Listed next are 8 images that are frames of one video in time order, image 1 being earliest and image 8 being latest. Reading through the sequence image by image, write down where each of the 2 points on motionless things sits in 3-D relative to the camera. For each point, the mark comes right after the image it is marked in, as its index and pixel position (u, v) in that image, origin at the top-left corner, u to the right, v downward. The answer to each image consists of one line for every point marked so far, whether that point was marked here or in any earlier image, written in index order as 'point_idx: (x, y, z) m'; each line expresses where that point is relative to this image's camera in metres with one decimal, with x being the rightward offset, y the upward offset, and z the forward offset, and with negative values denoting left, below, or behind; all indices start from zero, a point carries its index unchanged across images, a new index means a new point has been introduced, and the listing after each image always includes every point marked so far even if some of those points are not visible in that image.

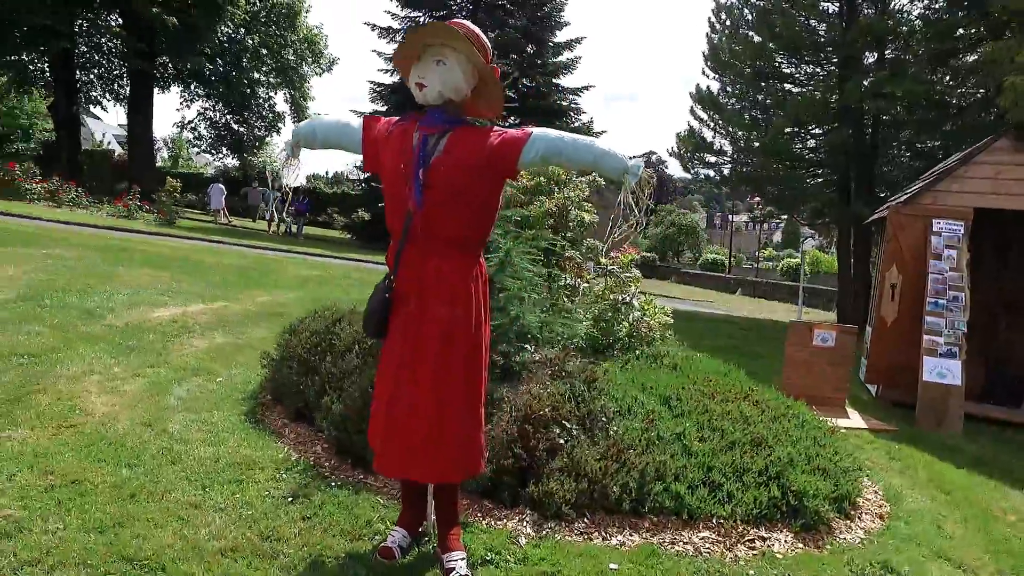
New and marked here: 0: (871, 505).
0: (+2.3, -1.4, +4.2) m
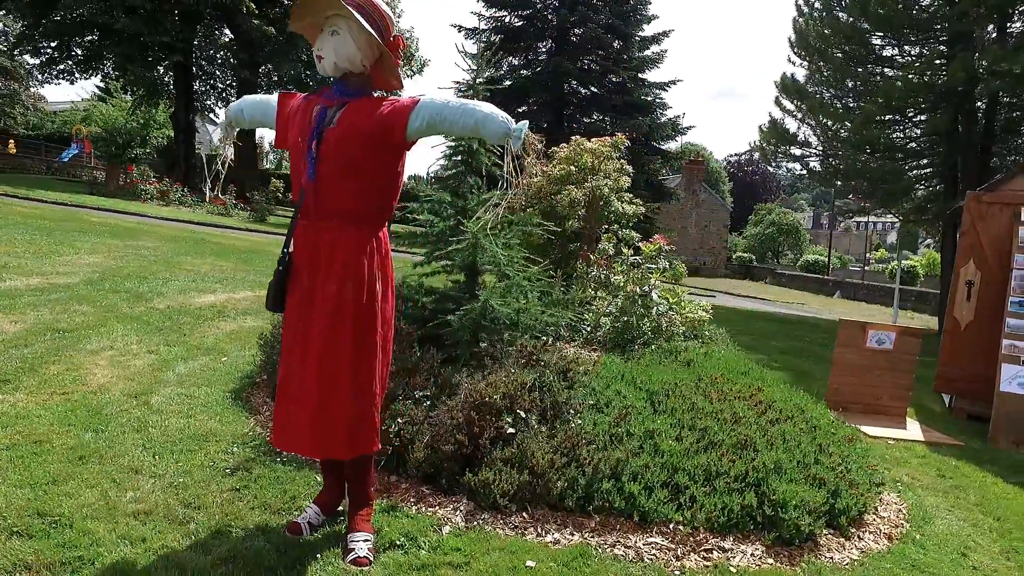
0: (+2.1, -1.4, +3.8) m
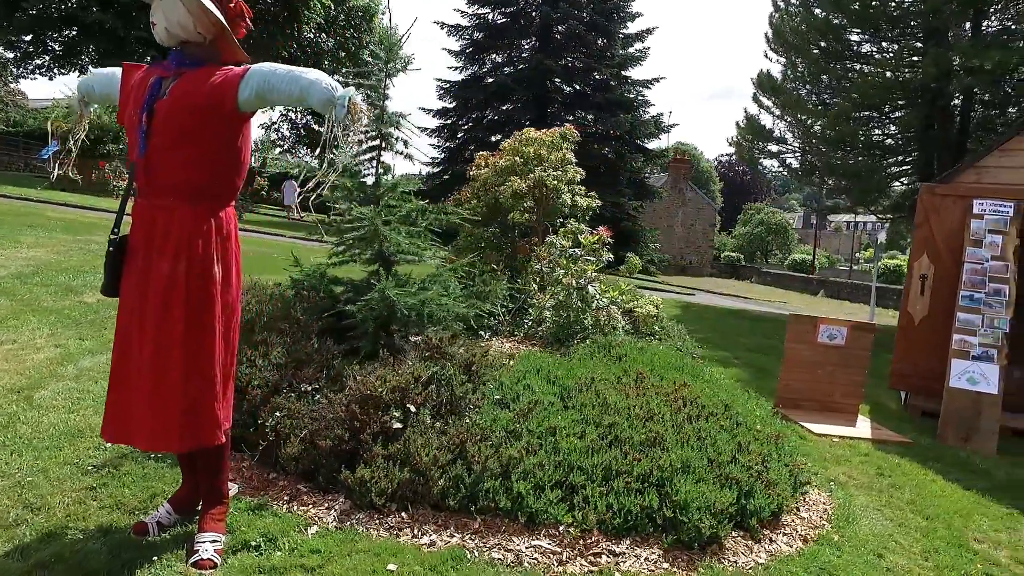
0: (+1.6, -1.3, +3.6) m
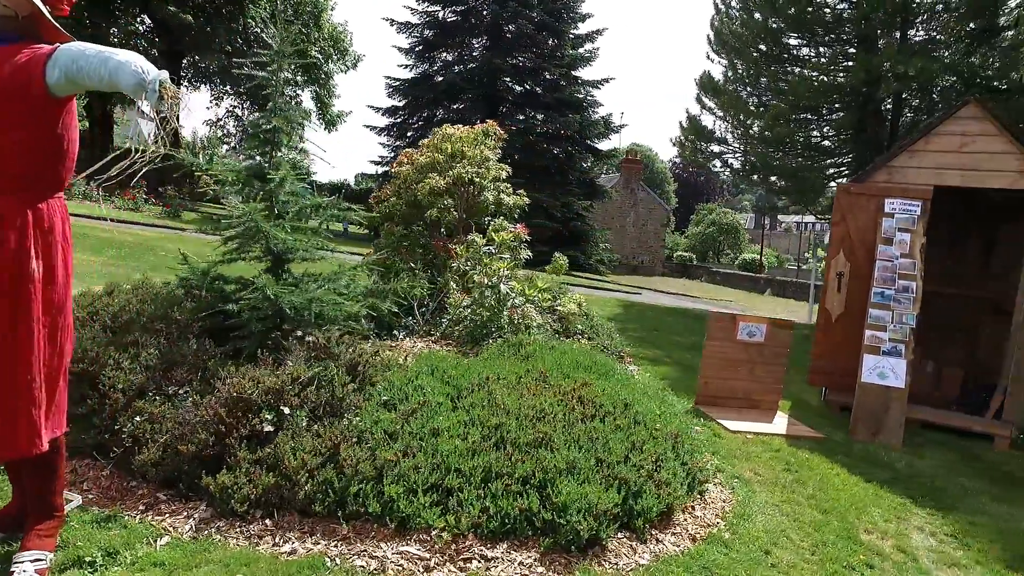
0: (+1.0, -1.3, +3.6) m
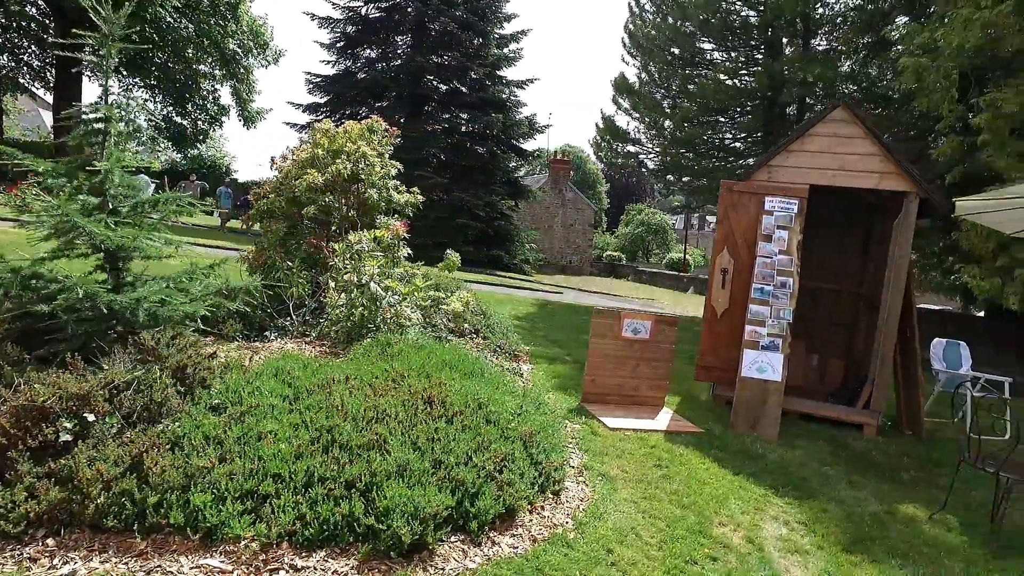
0: (+0.1, -1.3, +3.5) m
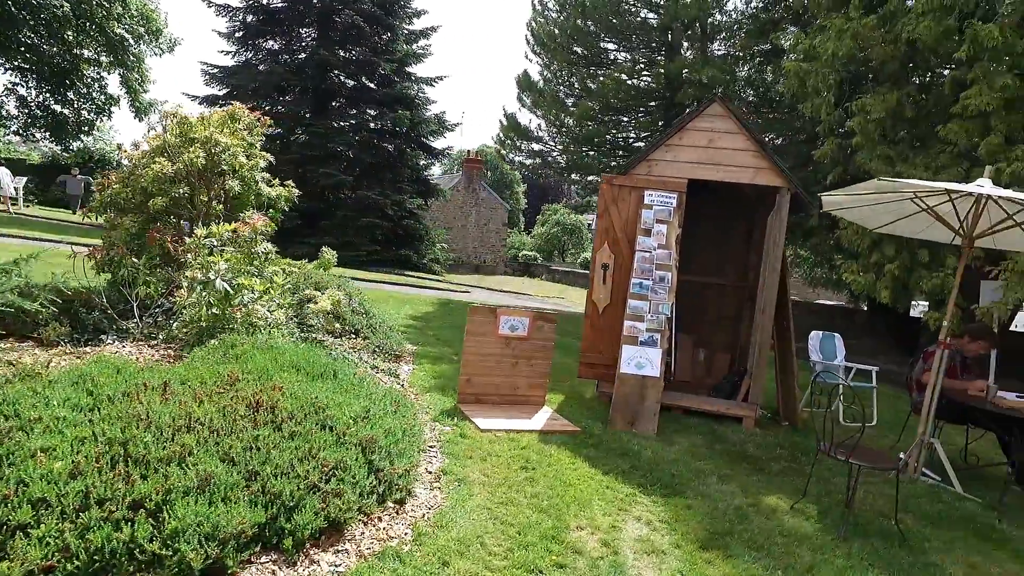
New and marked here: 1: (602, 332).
0: (-0.7, -1.2, +3.2) m
1: (+0.9, -0.4, +6.5) m
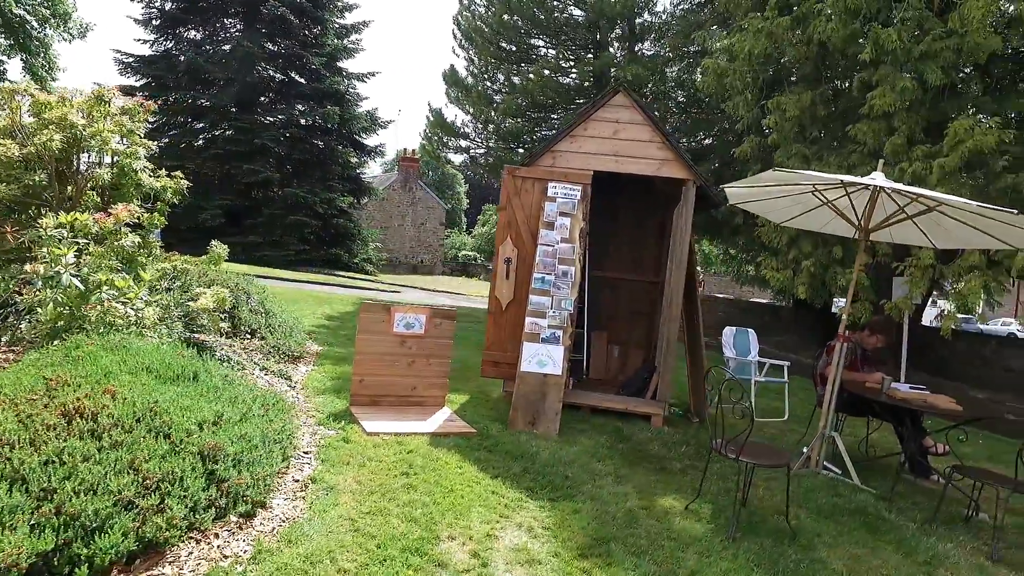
0: (-1.3, -1.2, +2.9) m
1: (0.0, -0.4, +6.2) m
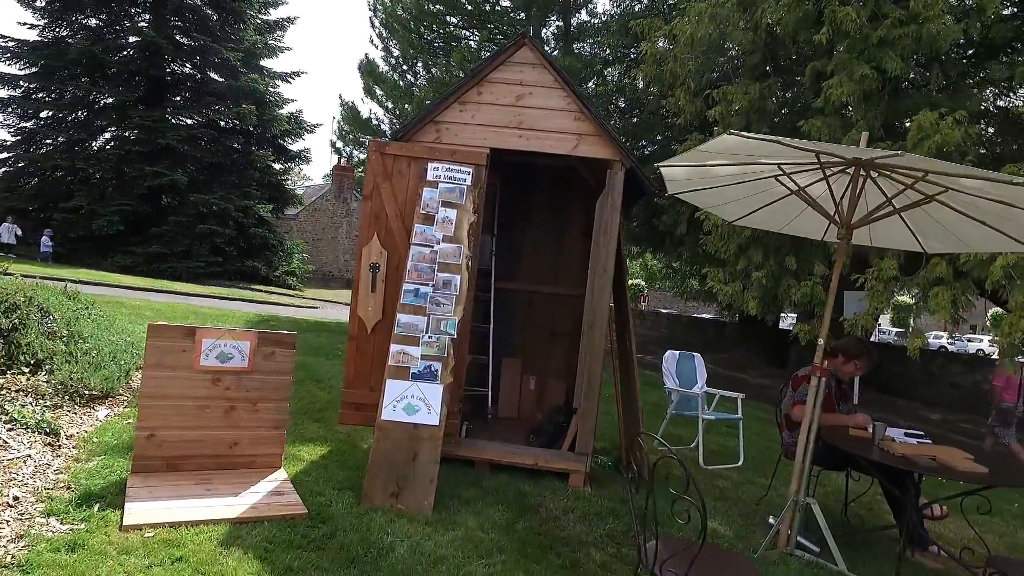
0: (-2.0, -1.2, +1.2) m
1: (-0.9, -0.5, +4.6) m
